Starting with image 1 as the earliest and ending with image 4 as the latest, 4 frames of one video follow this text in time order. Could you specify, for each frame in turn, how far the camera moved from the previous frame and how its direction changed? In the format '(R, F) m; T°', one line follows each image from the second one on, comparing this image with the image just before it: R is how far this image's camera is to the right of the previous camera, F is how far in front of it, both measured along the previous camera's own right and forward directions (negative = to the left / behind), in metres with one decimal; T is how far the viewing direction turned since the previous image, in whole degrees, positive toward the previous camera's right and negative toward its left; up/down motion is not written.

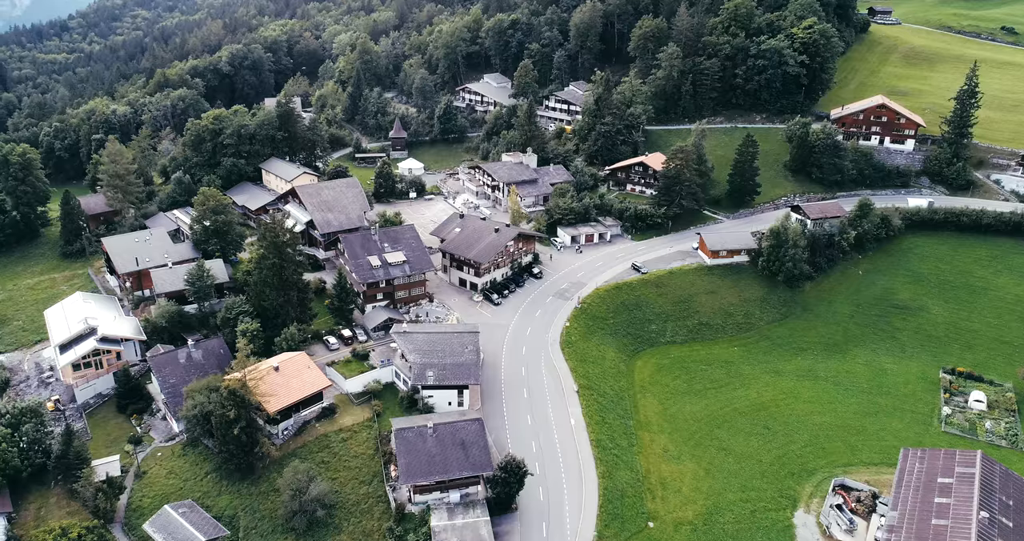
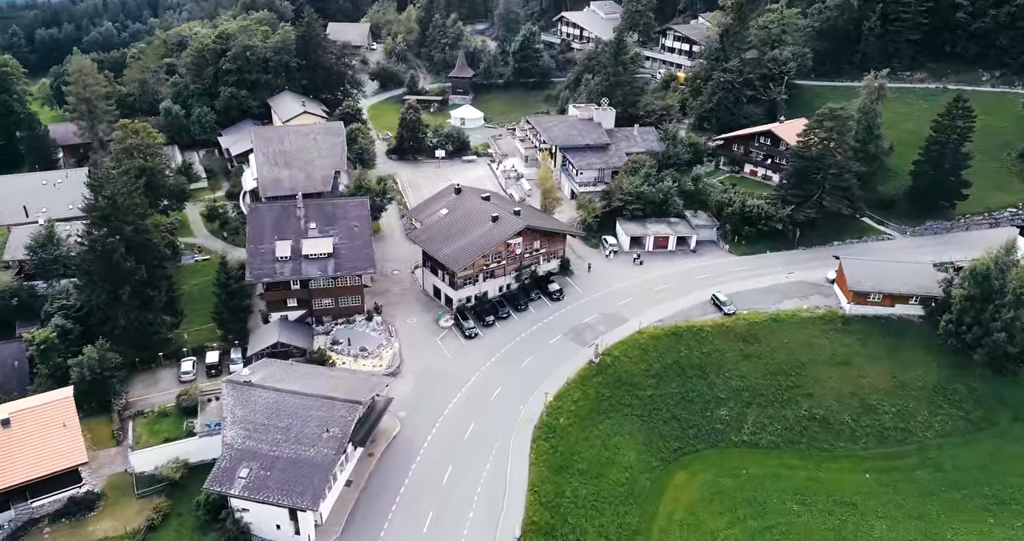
(+12.7, +31.8) m; -14°
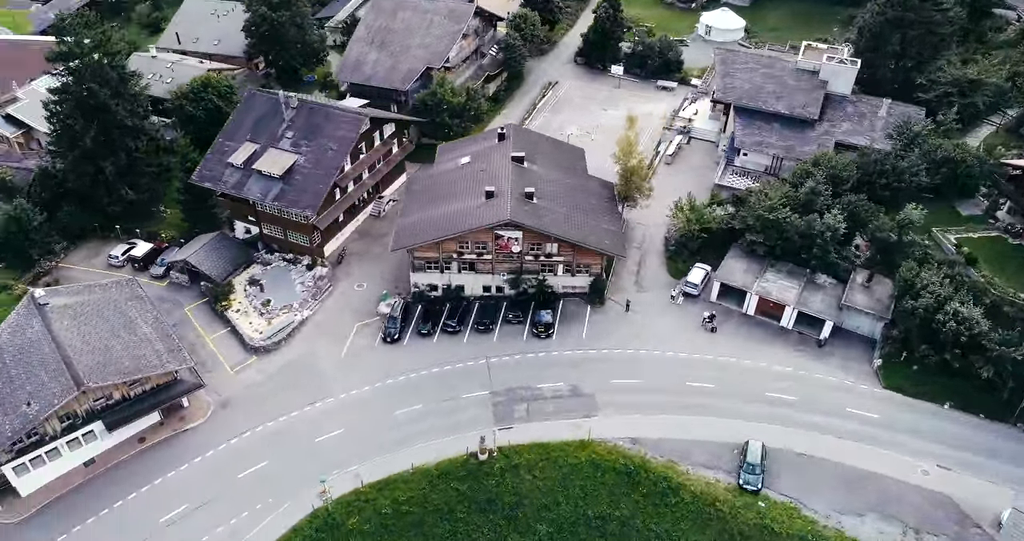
(+18.9, +22.8) m; -30°
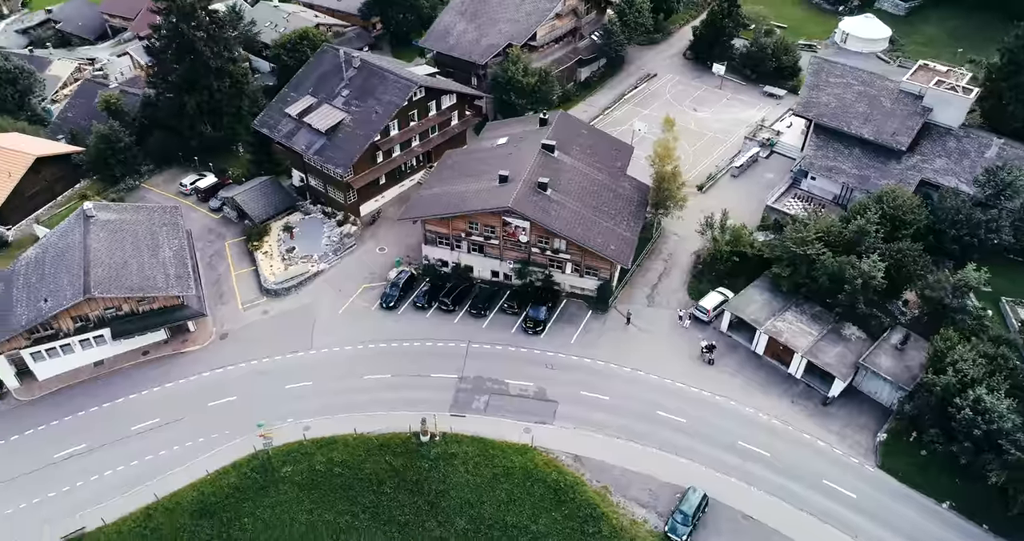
(+8.0, +1.9) m; -13°
